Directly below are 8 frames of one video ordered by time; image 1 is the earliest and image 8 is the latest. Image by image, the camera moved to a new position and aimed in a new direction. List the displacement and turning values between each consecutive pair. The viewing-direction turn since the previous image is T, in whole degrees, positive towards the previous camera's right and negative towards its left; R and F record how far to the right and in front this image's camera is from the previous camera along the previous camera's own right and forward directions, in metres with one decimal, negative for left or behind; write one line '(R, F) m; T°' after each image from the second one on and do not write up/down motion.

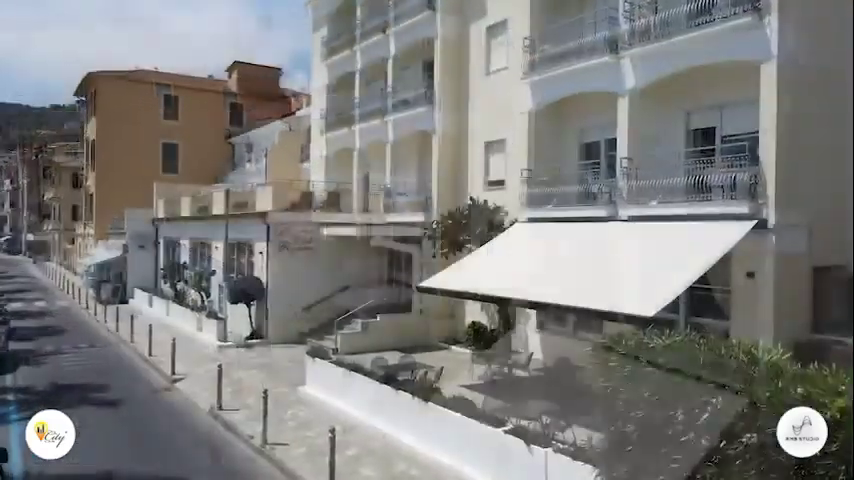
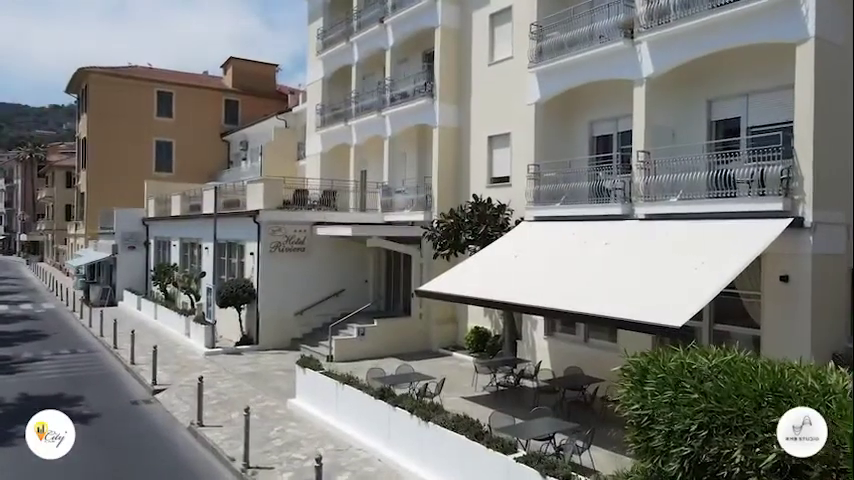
(0.0, +1.4) m; 0°
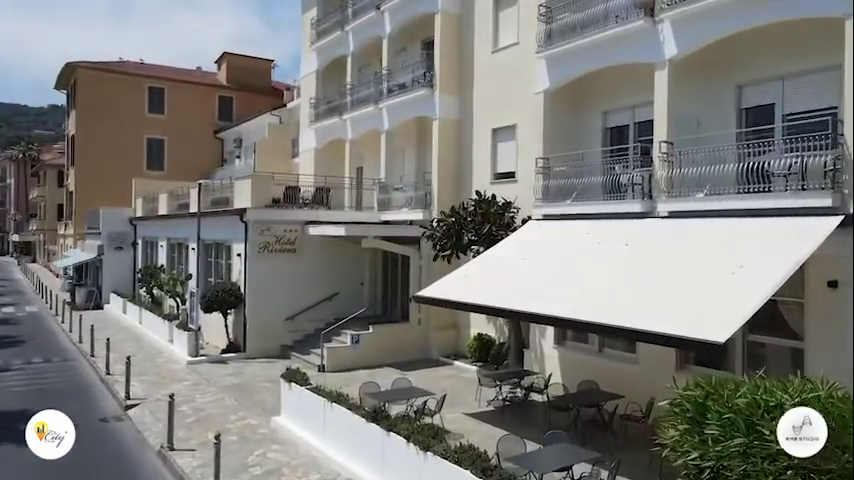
(0.0, +1.6) m; 0°
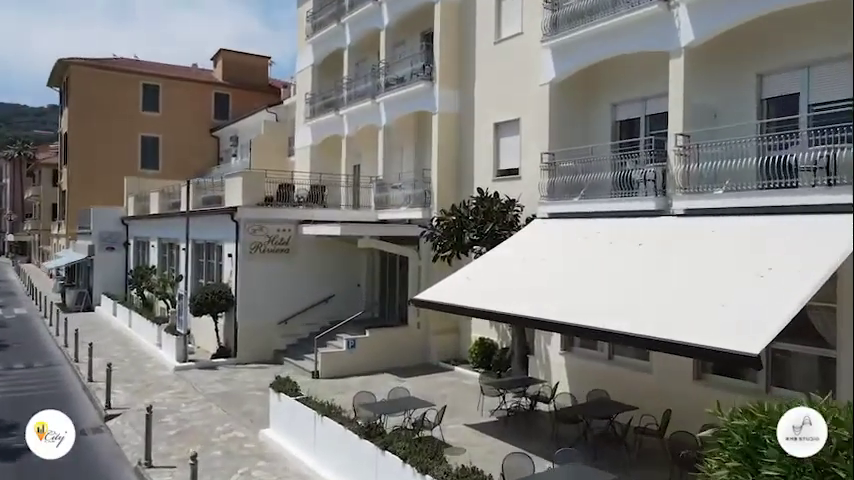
(0.0, +1.0) m; 0°
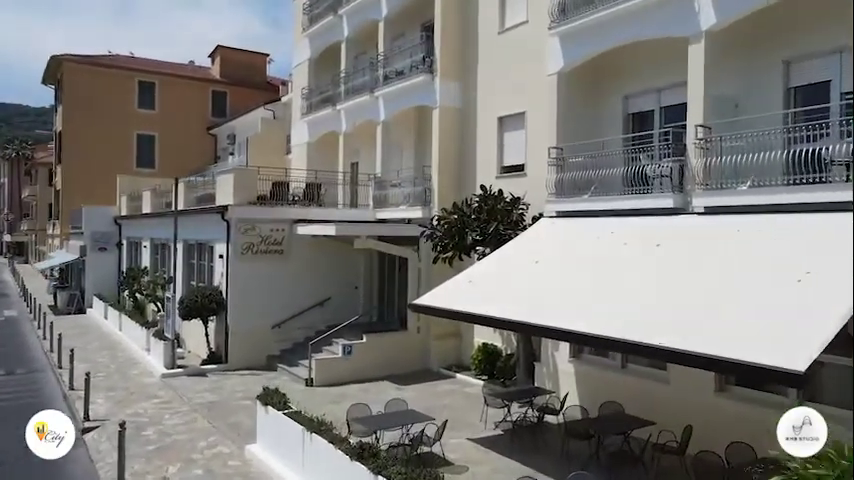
(0.0, +1.0) m; 0°
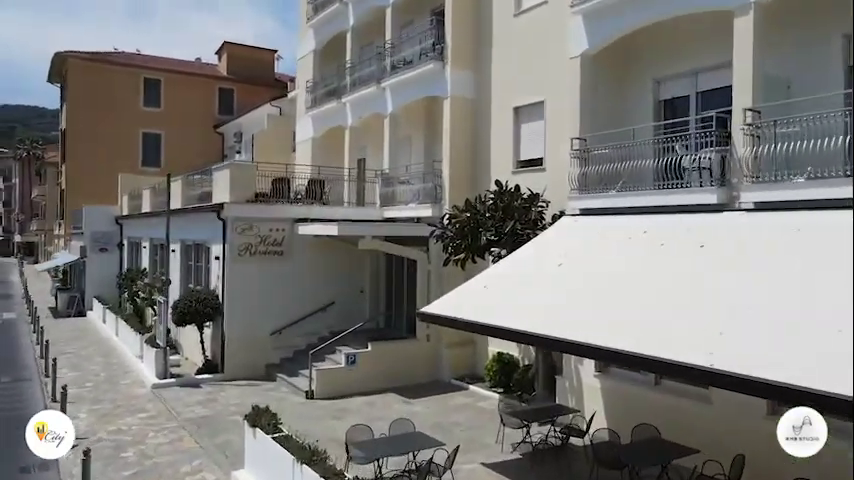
(+0.1, +1.5) m; -1°
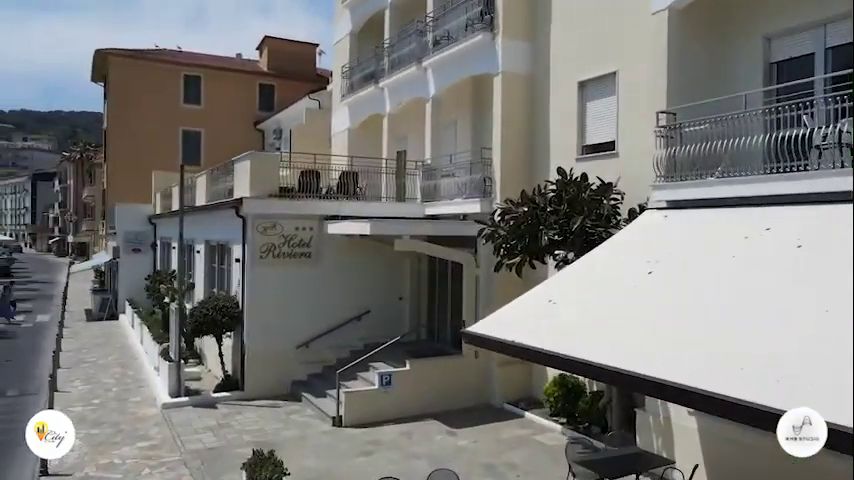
(0.0, +2.7) m; -4°
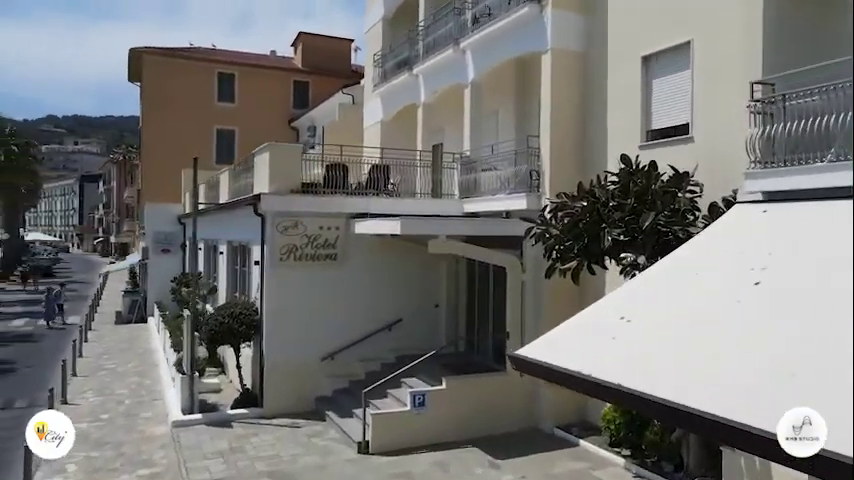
(0.0, +1.9) m; -4°
